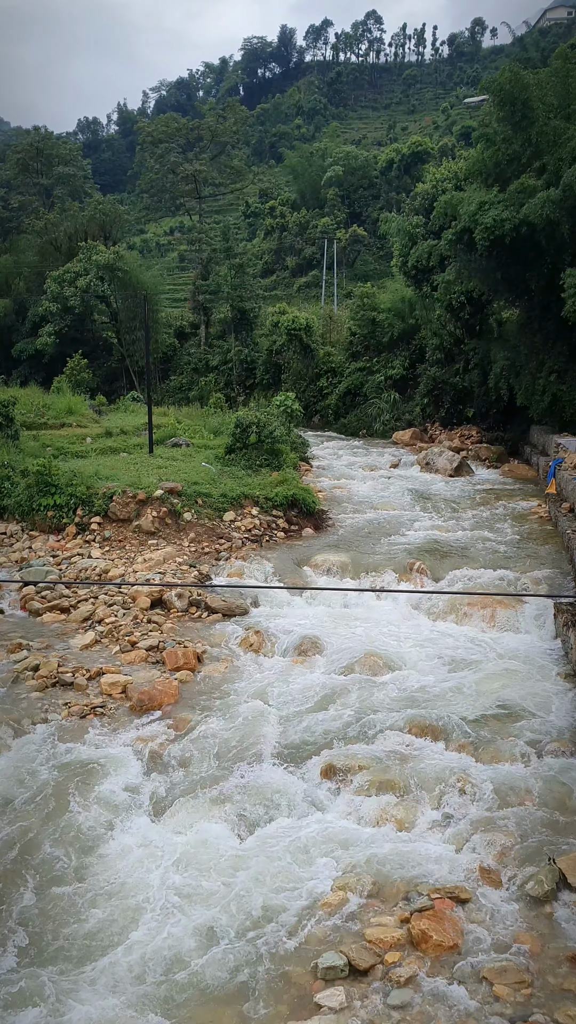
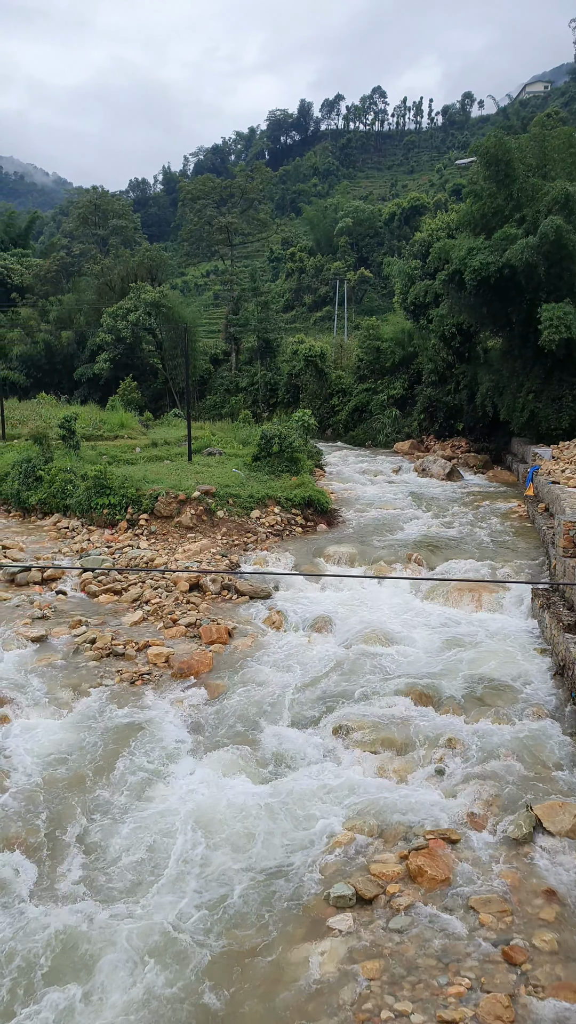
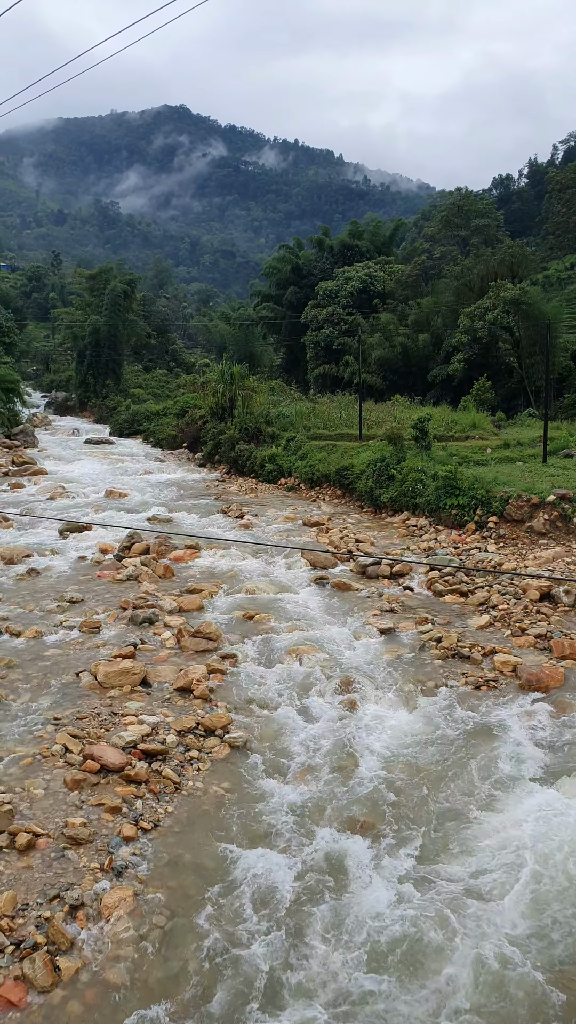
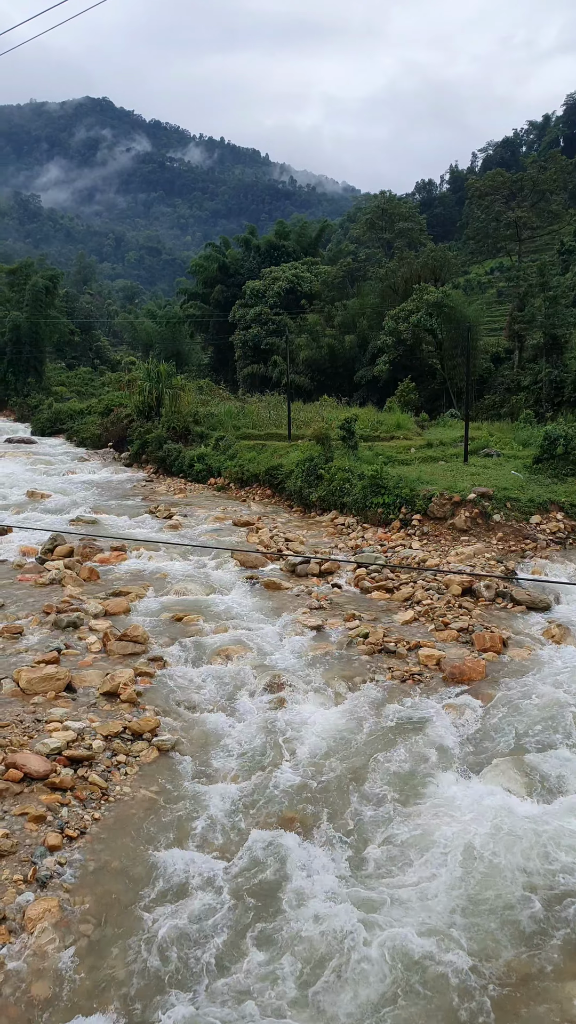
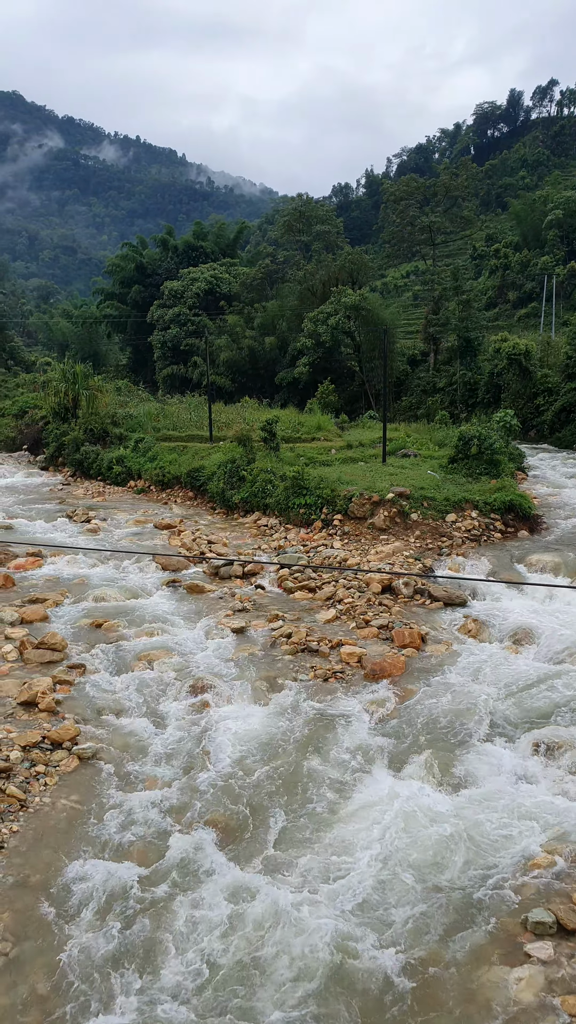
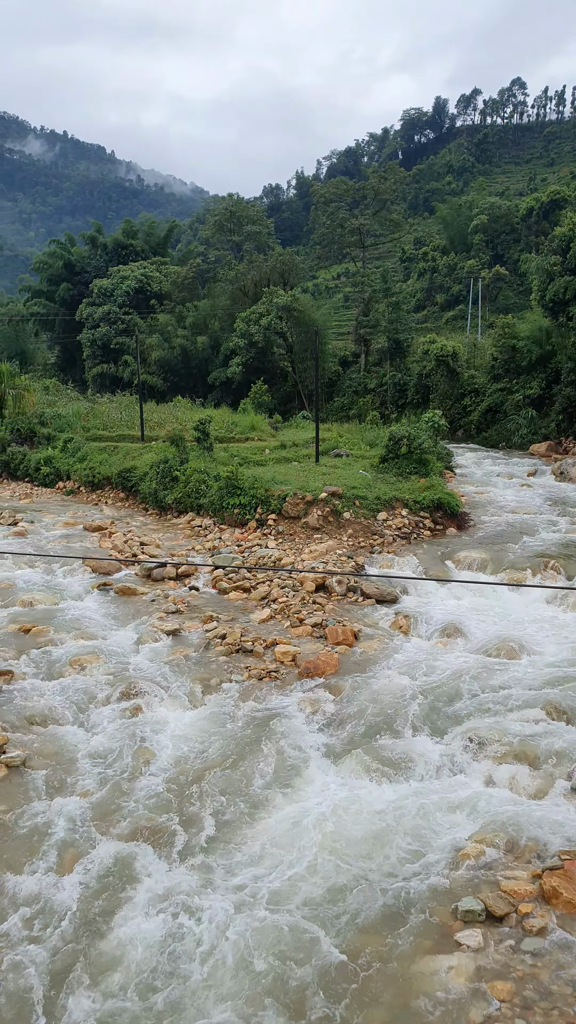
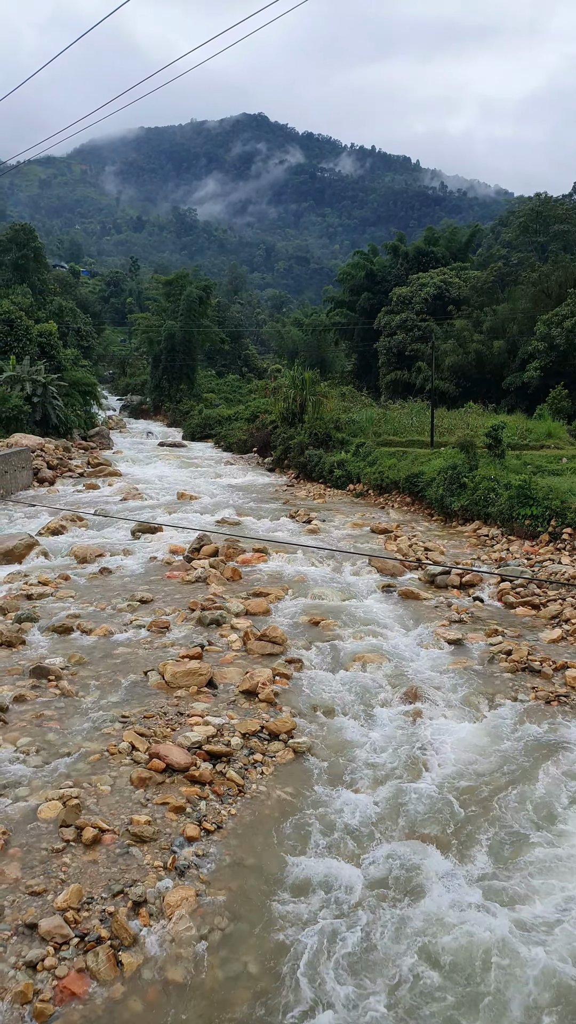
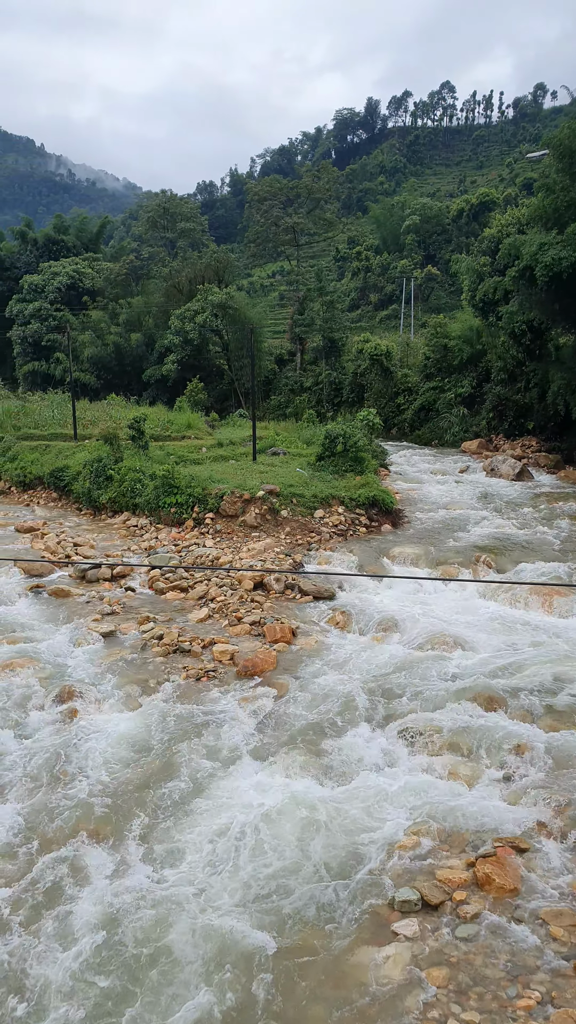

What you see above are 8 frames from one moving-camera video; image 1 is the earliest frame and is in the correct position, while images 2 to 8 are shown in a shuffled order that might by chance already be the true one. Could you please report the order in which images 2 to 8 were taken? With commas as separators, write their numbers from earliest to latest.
2, 8, 6, 5, 4, 3, 7
